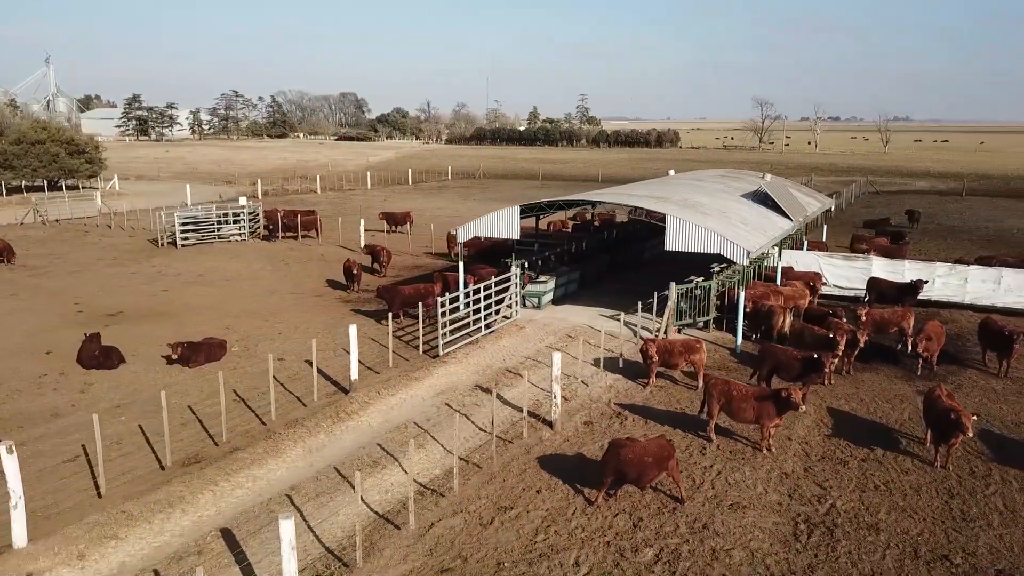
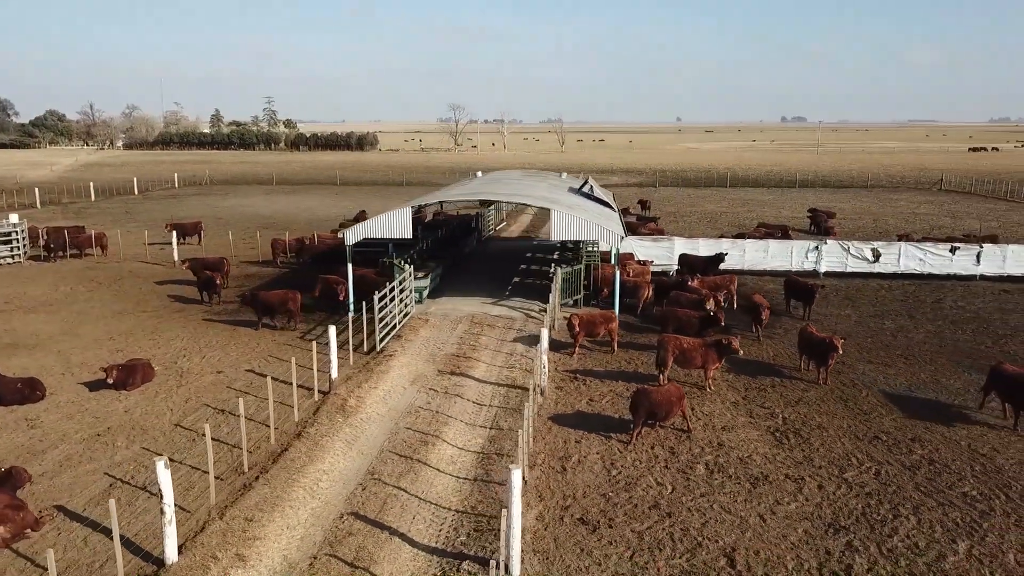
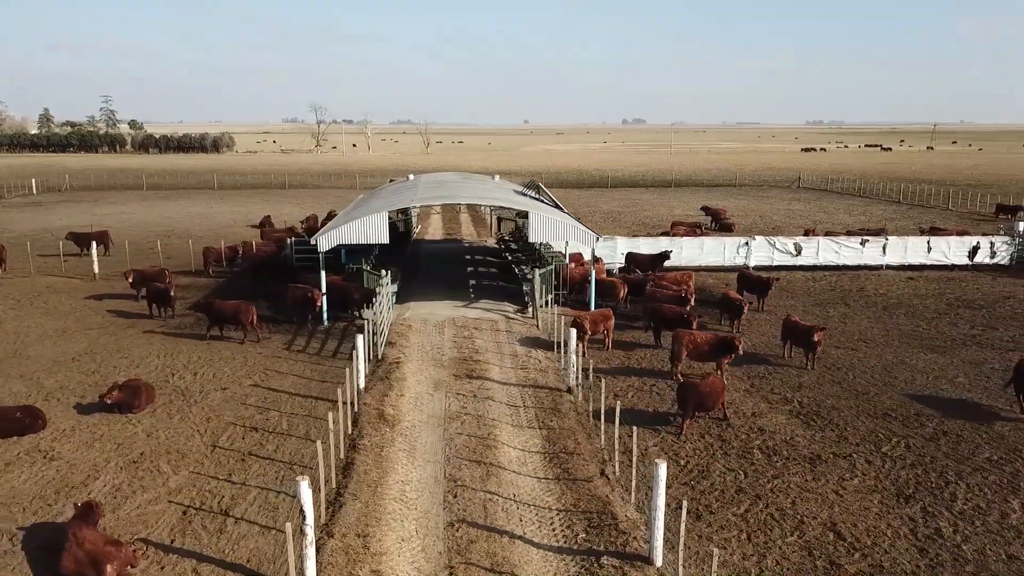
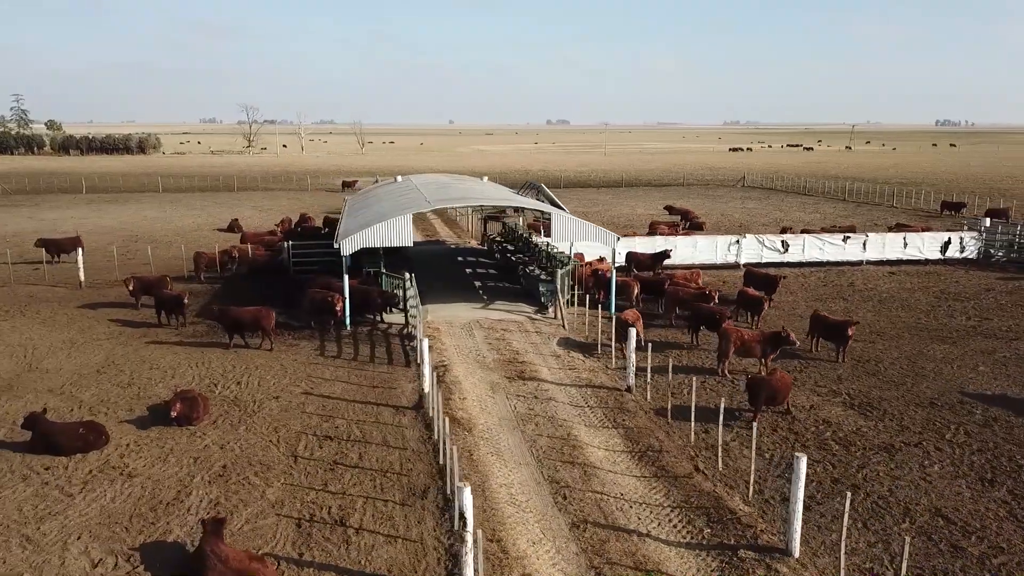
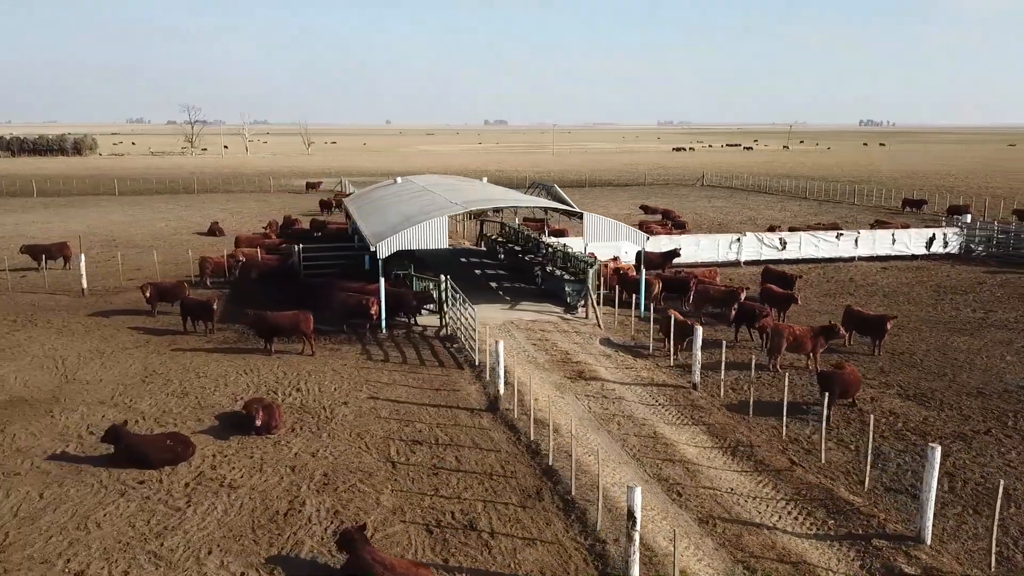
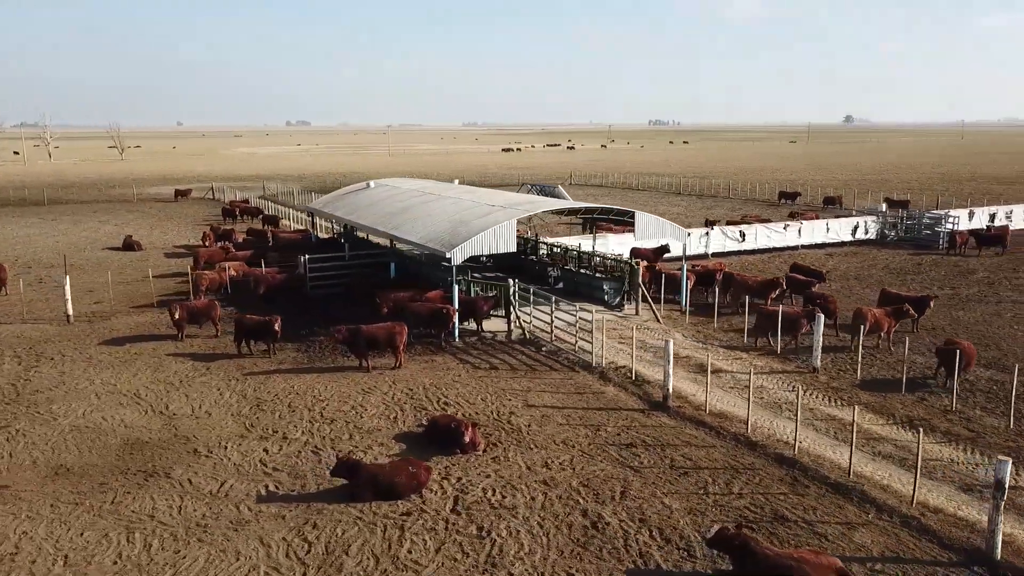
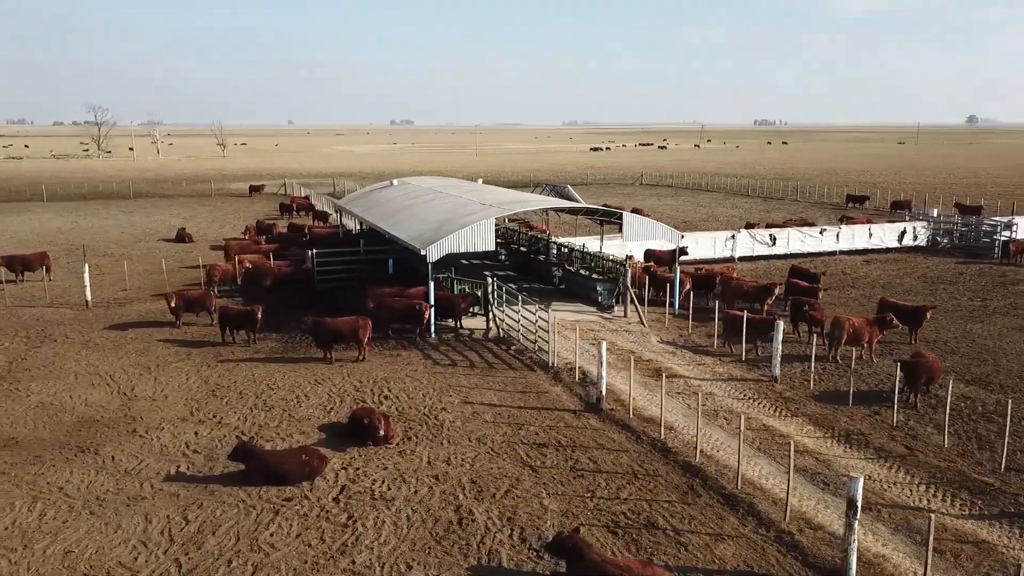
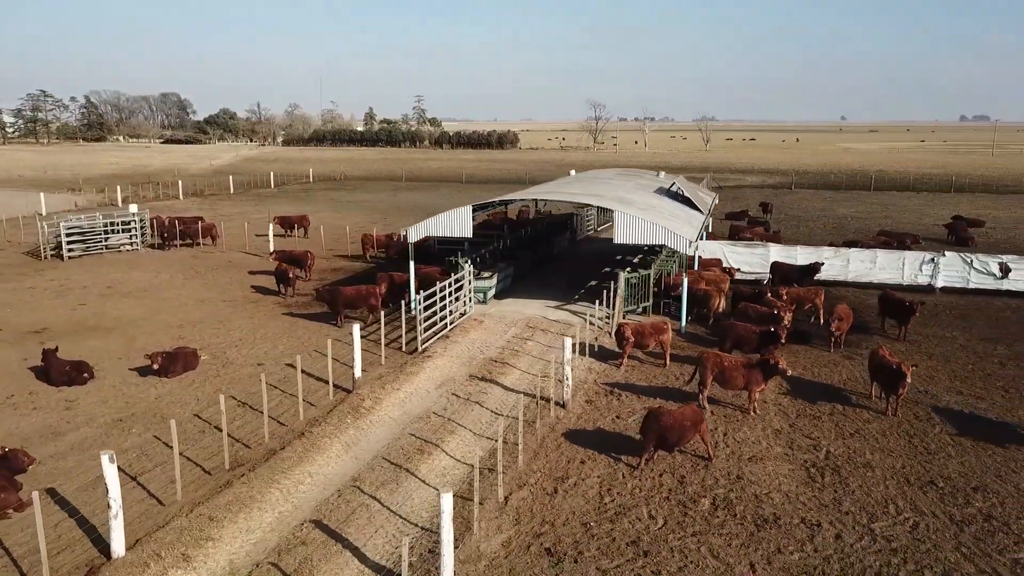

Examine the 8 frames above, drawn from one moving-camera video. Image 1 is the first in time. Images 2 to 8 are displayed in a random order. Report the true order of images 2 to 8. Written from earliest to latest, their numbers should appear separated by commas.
8, 2, 3, 4, 5, 7, 6
